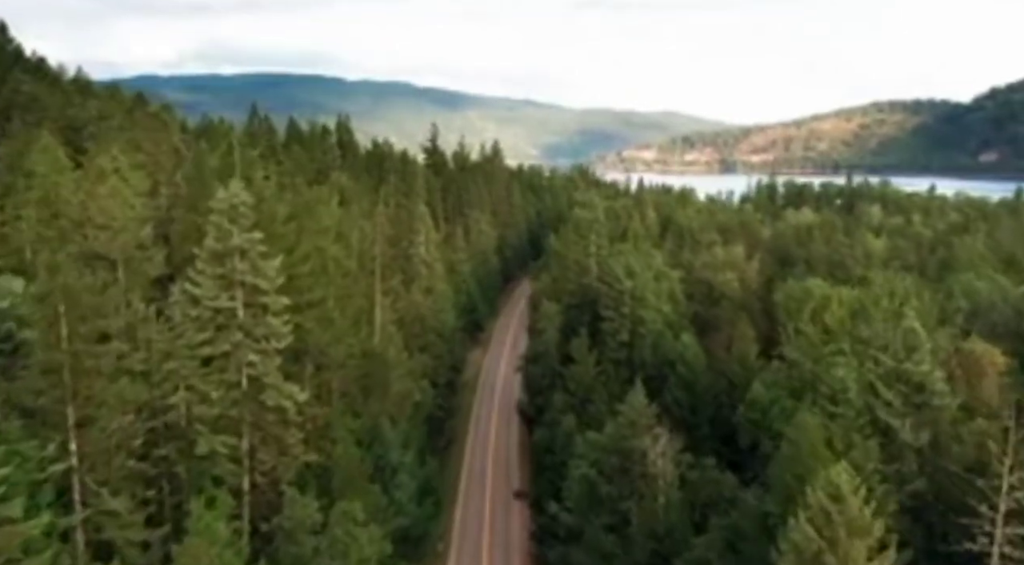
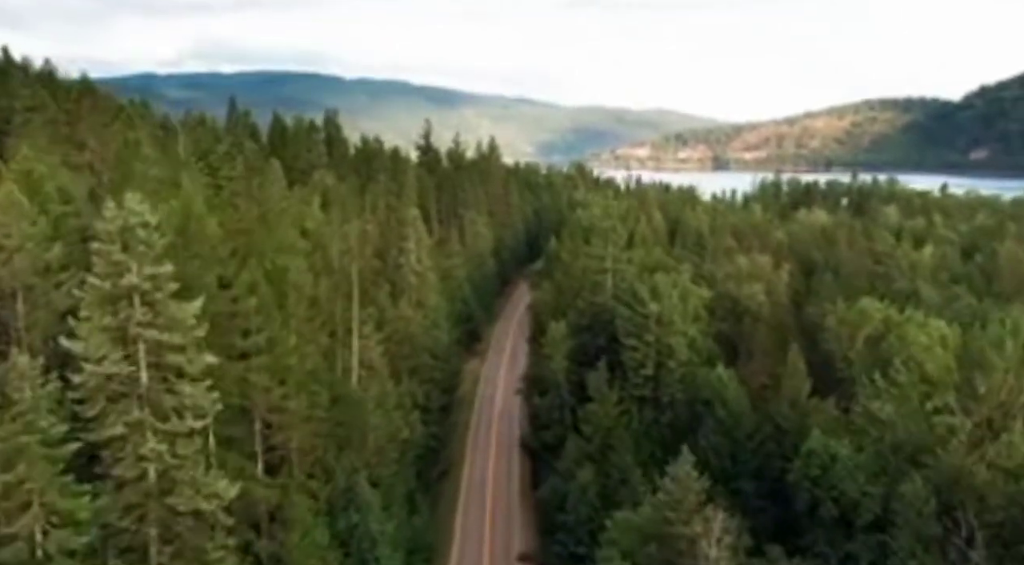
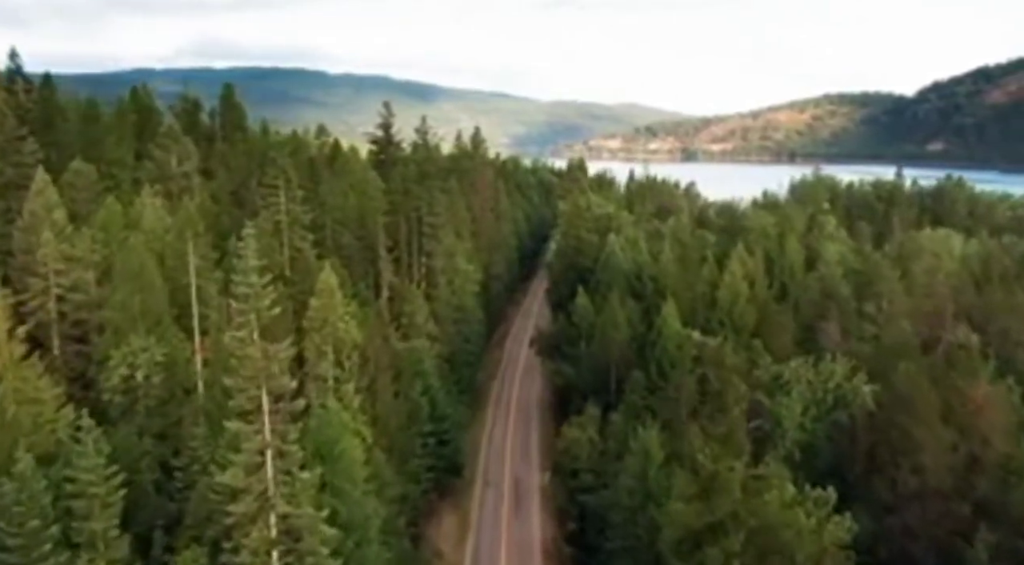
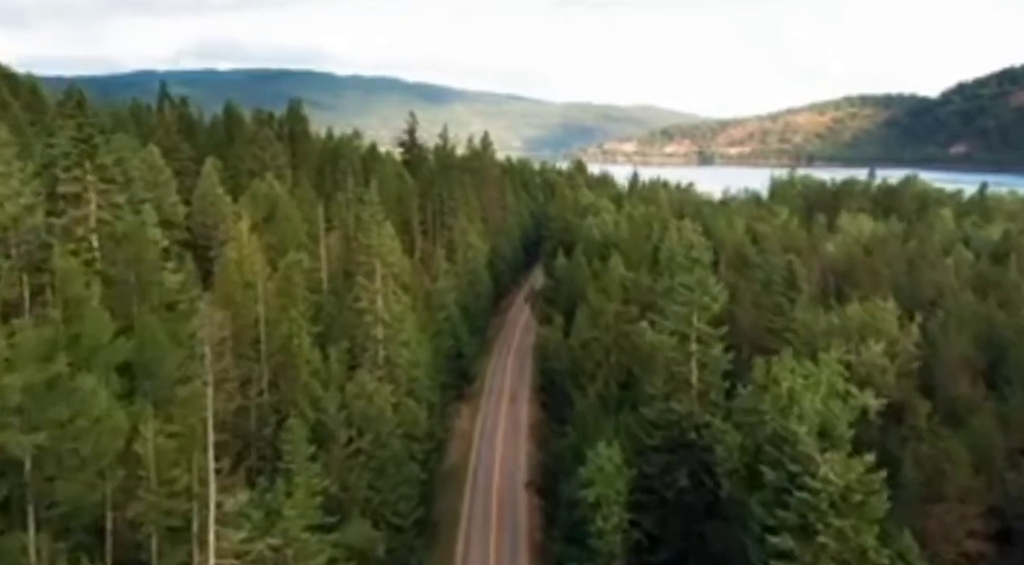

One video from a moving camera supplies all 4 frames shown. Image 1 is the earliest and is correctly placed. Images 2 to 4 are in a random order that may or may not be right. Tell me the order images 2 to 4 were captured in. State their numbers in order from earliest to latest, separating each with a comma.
2, 4, 3
